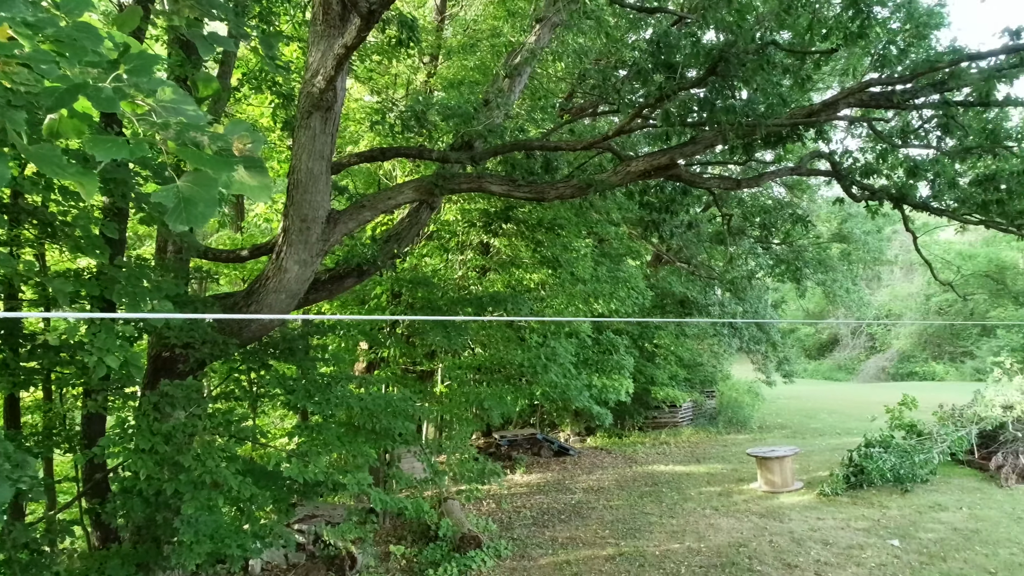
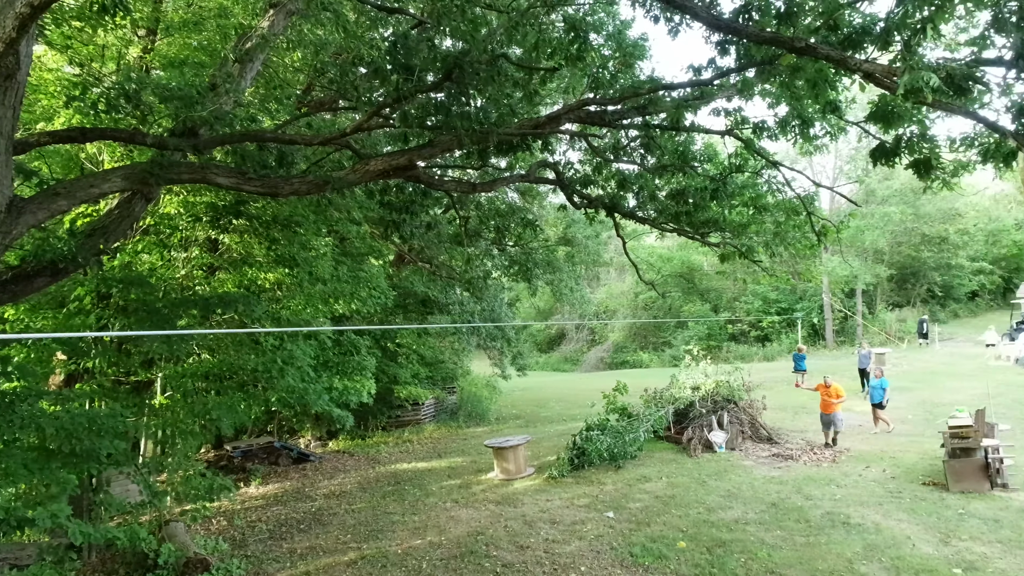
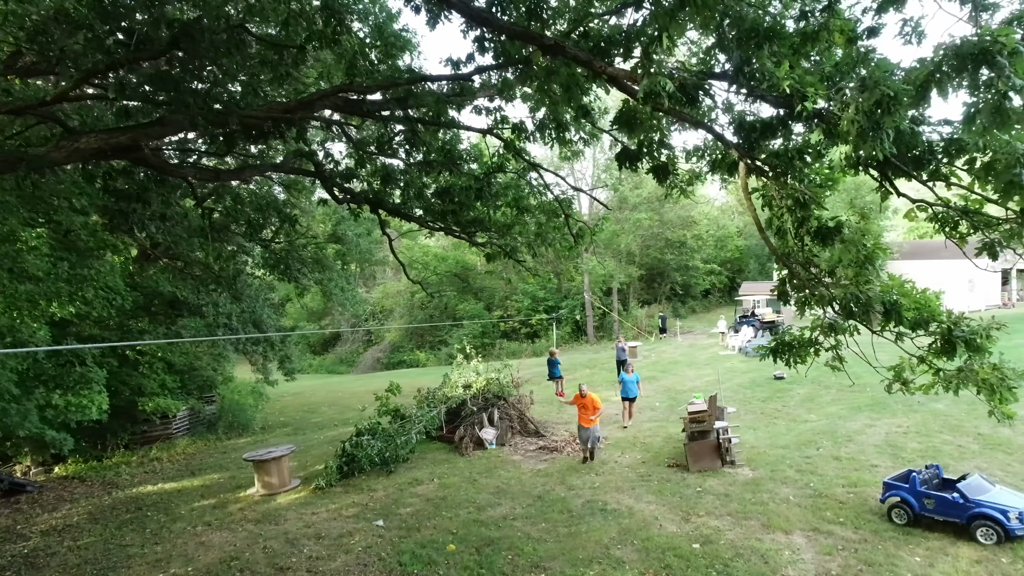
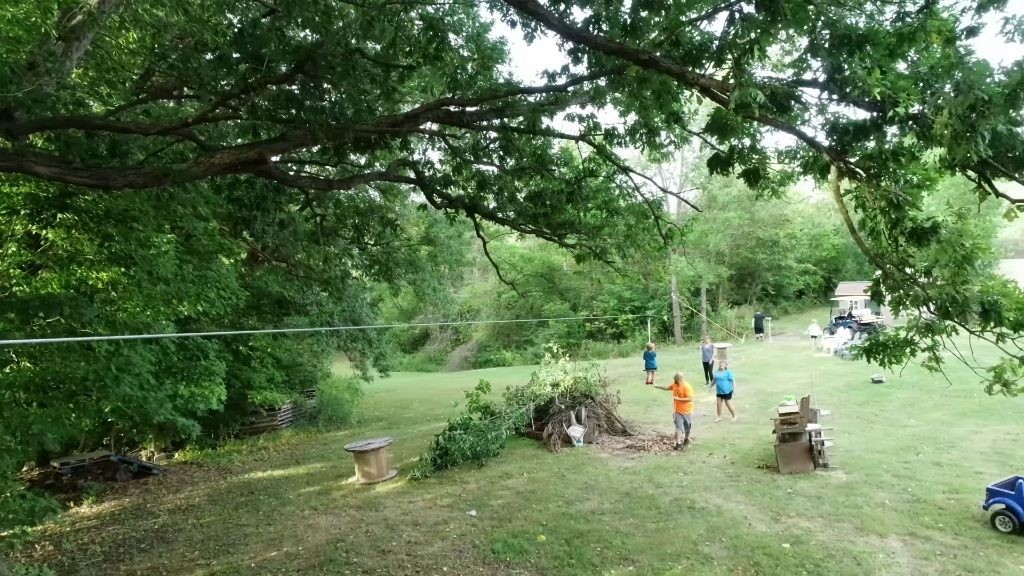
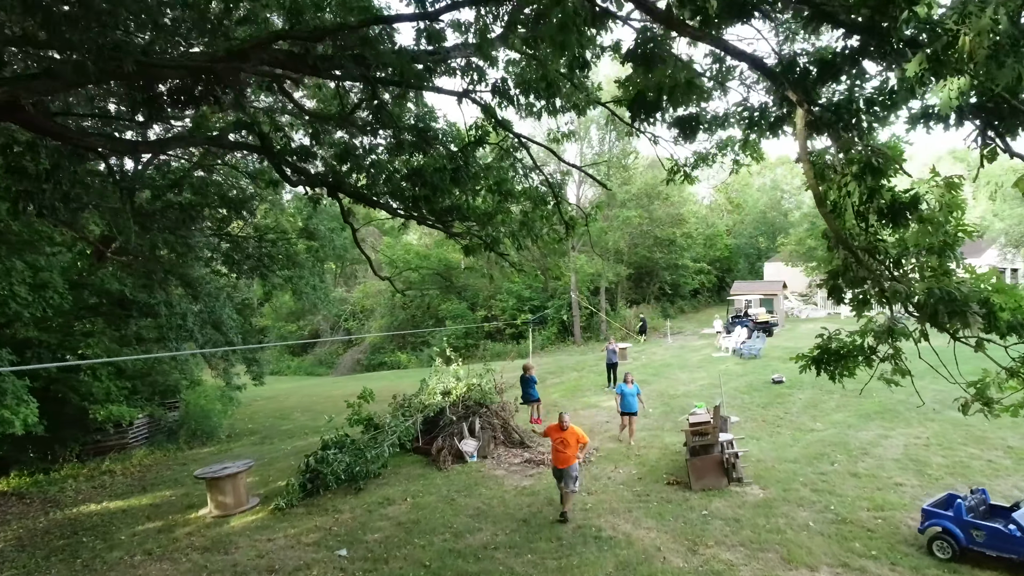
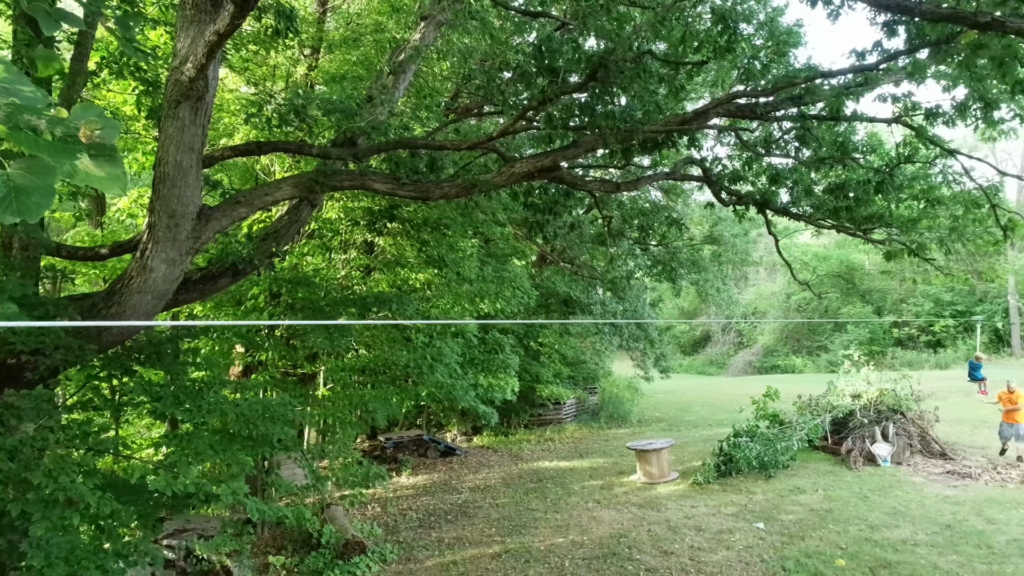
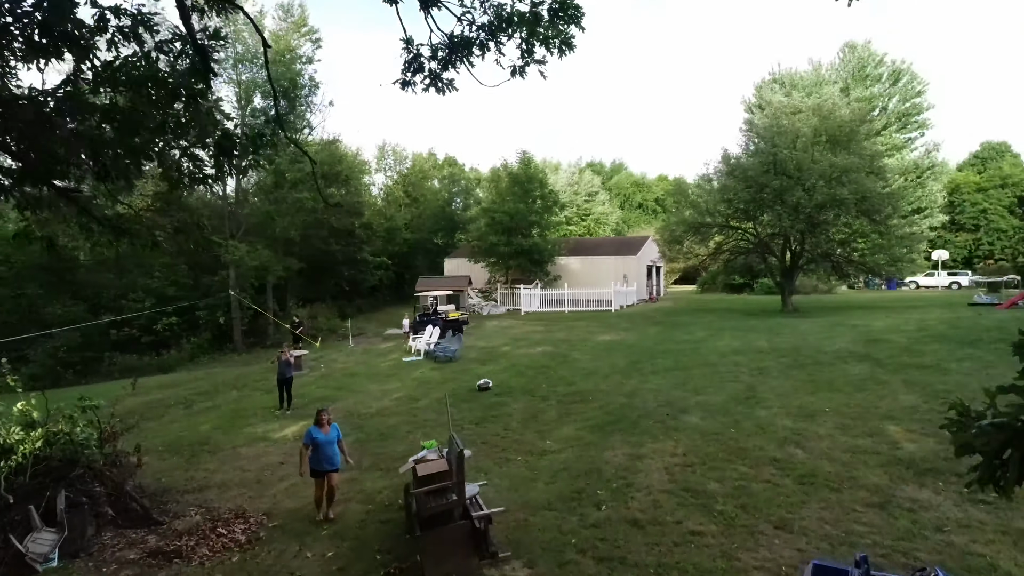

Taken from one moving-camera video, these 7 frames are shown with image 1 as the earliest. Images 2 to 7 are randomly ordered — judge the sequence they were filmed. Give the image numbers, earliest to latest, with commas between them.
6, 2, 4, 3, 5, 7
